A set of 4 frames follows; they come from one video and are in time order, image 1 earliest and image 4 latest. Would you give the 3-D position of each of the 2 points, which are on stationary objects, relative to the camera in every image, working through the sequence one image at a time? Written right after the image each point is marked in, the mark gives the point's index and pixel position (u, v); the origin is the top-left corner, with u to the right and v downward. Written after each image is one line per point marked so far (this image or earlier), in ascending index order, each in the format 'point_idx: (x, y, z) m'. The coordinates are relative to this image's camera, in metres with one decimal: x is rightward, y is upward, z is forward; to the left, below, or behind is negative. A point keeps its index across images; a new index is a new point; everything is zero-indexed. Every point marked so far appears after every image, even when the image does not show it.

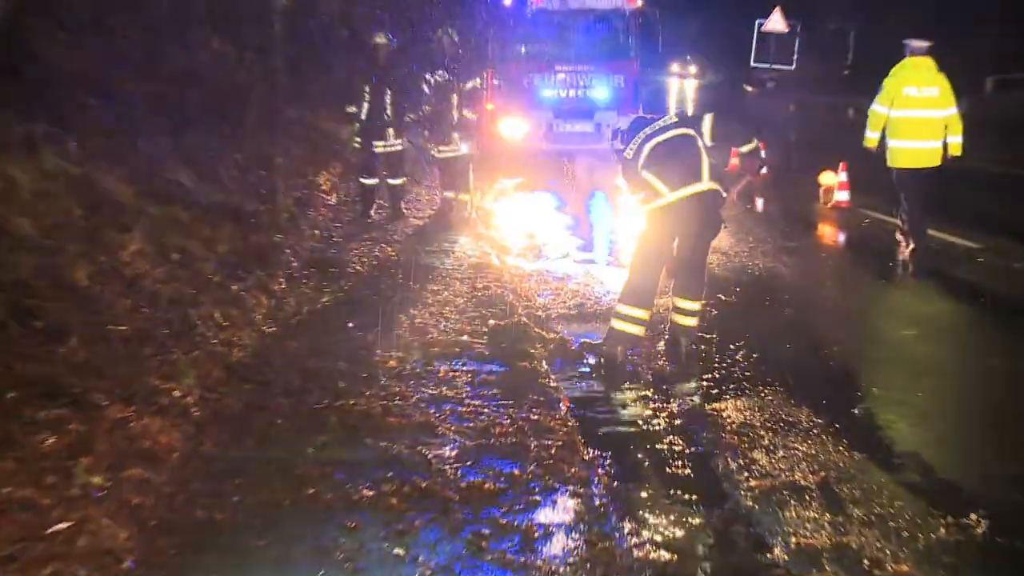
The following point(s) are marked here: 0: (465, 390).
0: (-0.3, -0.6, +6.6) m
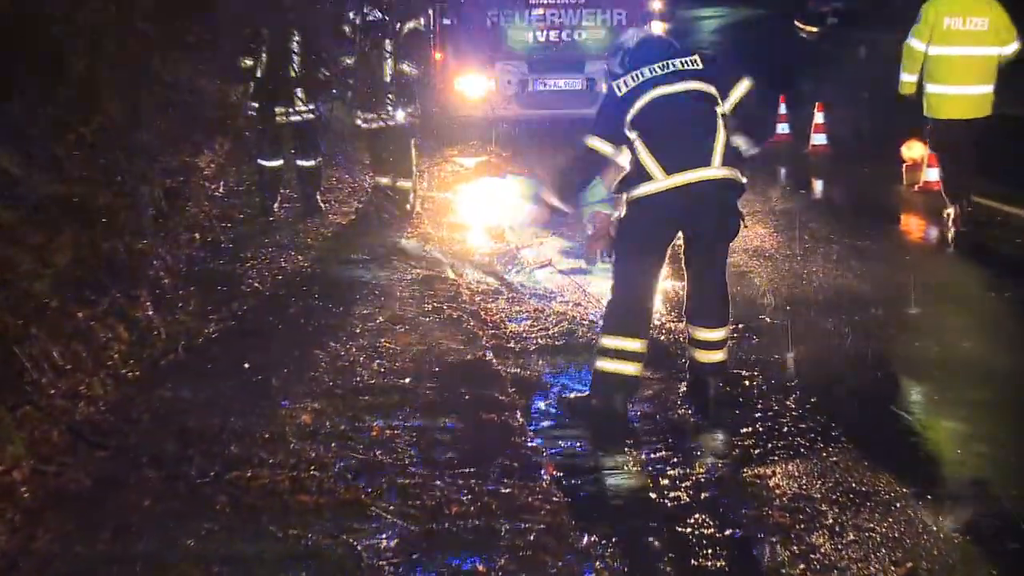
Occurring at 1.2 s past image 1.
0: (-0.4, -0.7, +4.6) m
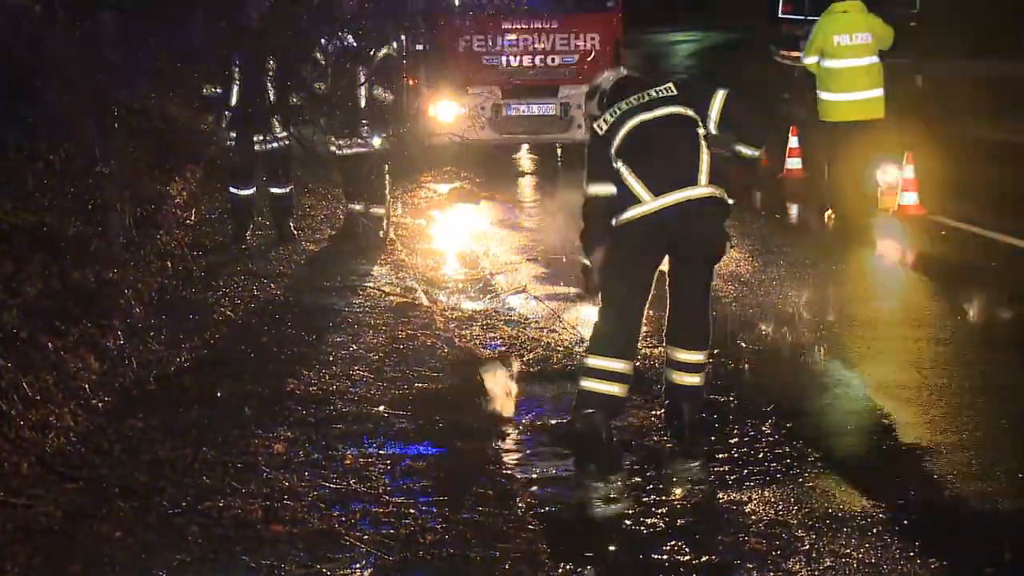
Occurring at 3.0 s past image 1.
0: (-0.5, -0.8, +4.6) m
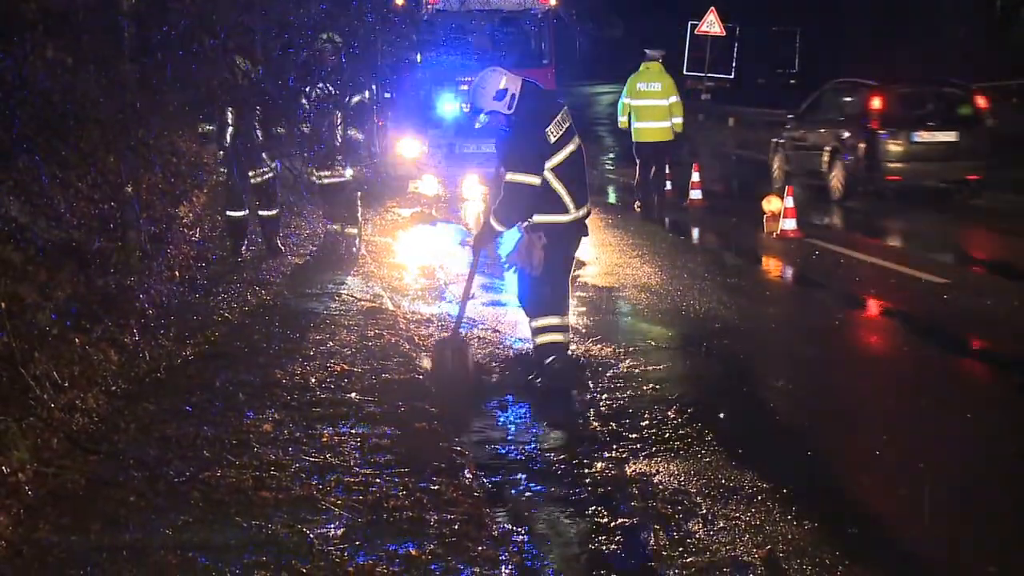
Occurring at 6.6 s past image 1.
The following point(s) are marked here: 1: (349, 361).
0: (-0.8, -0.8, +5.6) m
1: (-1.0, -0.4, +6.7) m
